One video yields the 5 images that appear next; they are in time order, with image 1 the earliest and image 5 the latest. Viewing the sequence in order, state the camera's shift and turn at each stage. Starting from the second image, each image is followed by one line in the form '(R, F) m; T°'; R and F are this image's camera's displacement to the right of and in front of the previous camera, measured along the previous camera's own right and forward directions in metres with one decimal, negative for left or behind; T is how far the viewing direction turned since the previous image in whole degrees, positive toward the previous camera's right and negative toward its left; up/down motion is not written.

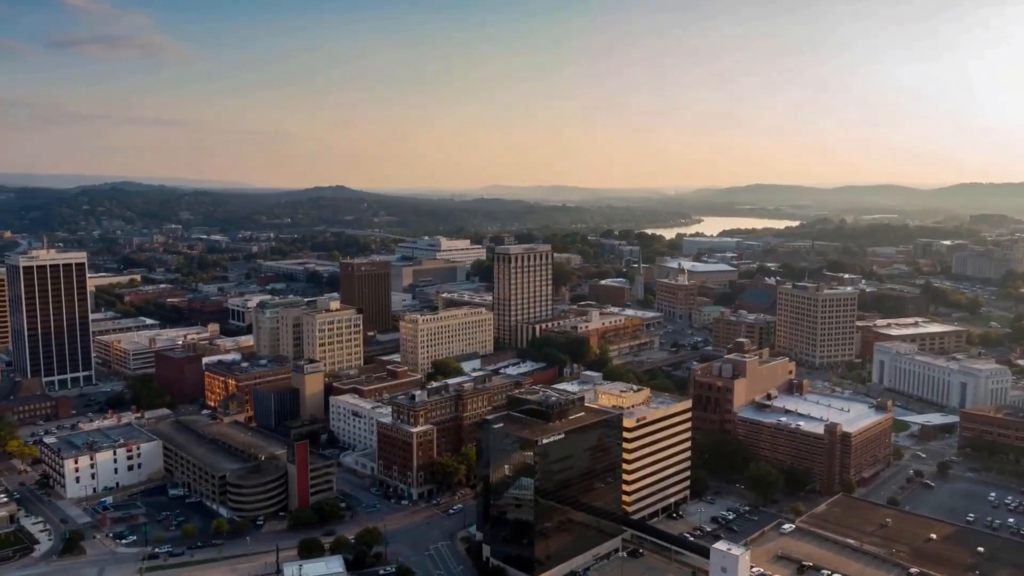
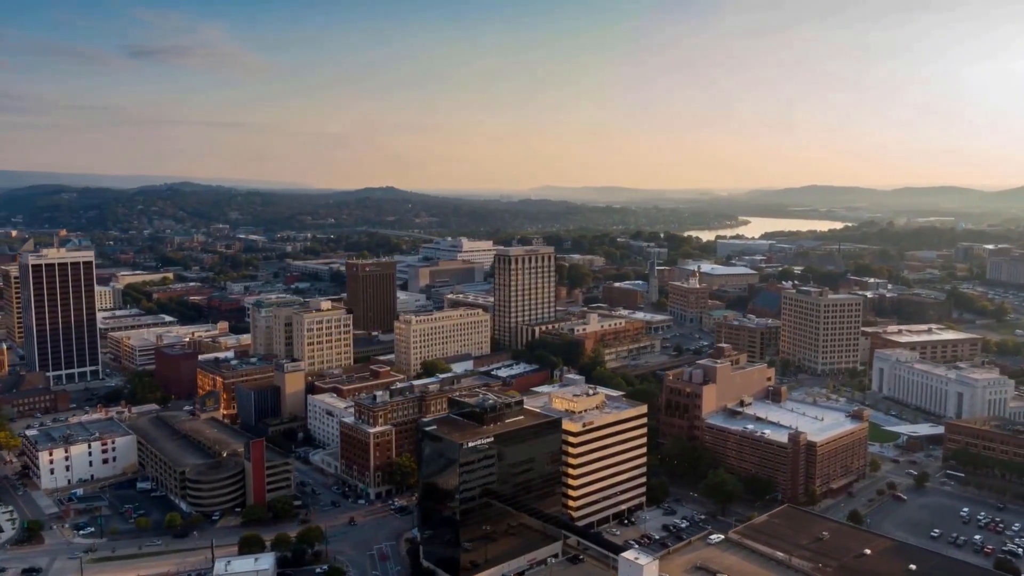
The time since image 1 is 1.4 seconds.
(+4.2, +0.2) m; -4°
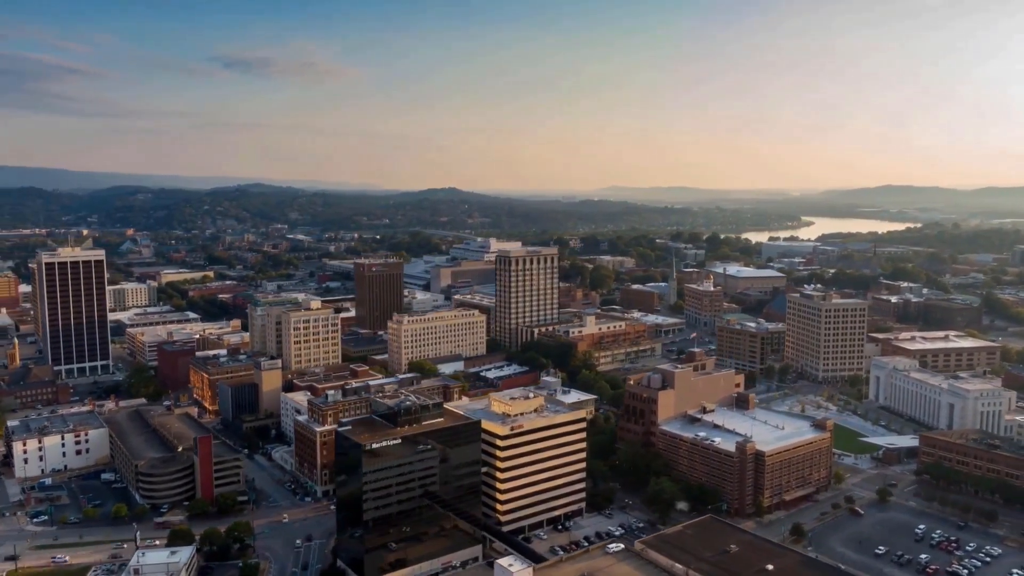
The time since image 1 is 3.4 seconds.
(+5.5, +0.4) m; -5°
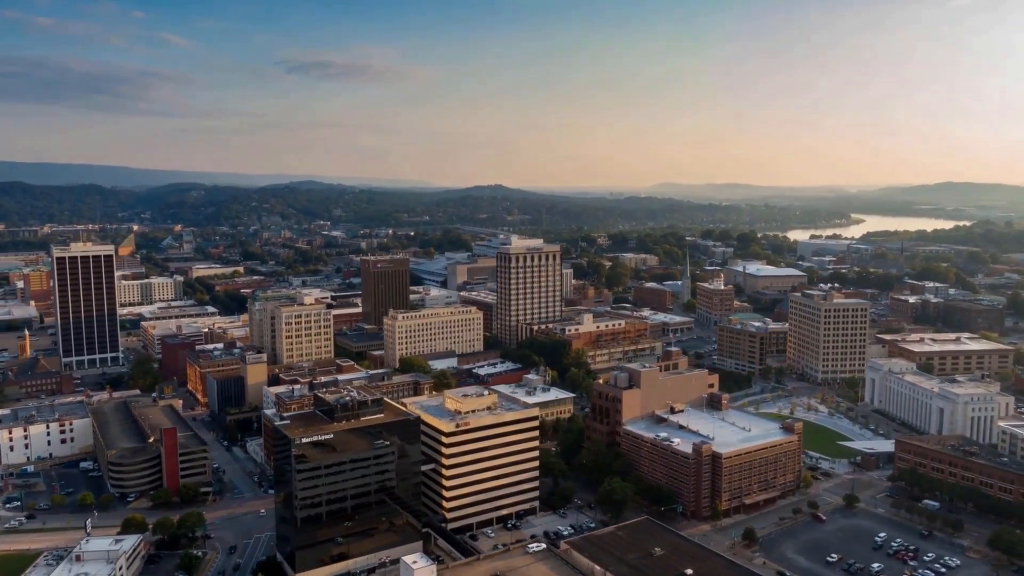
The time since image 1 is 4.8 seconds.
(+4.1, +0.3) m; -4°
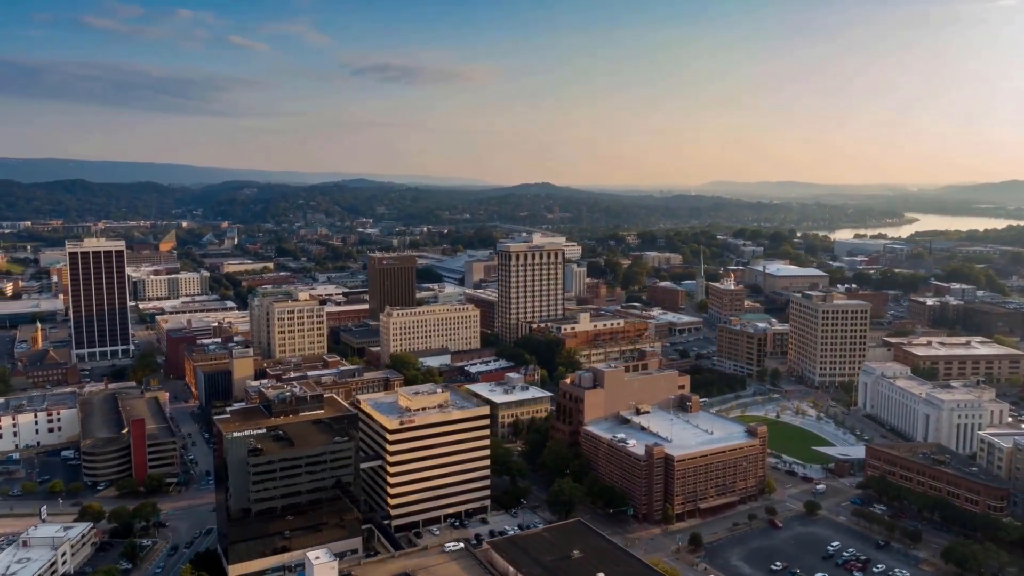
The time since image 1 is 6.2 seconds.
(+4.2, +0.3) m; -4°
